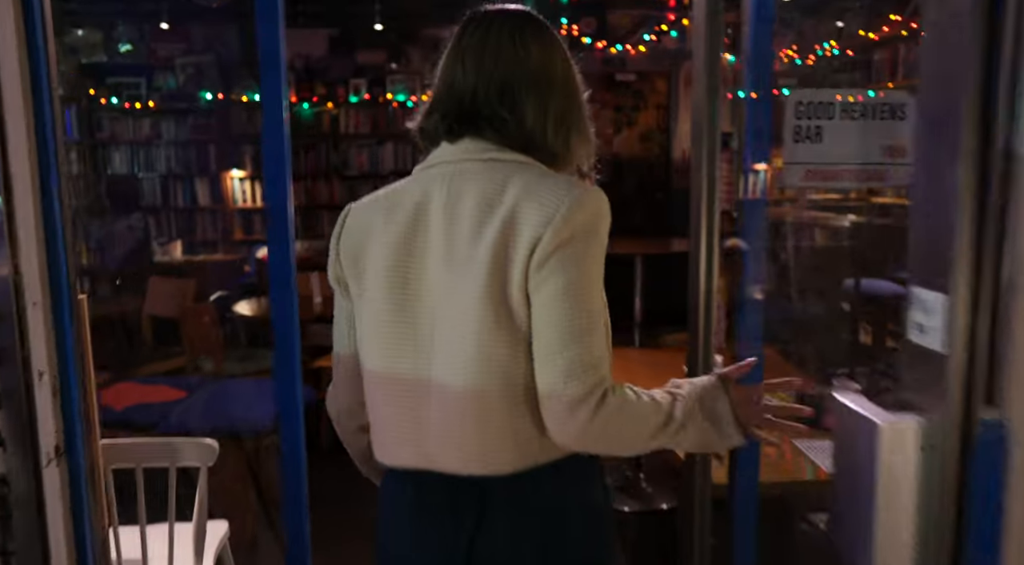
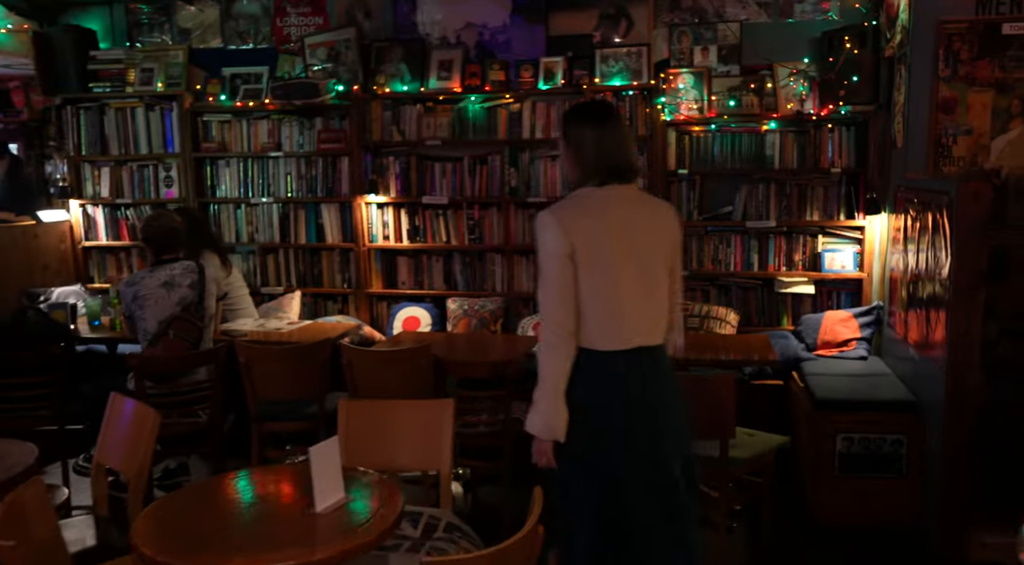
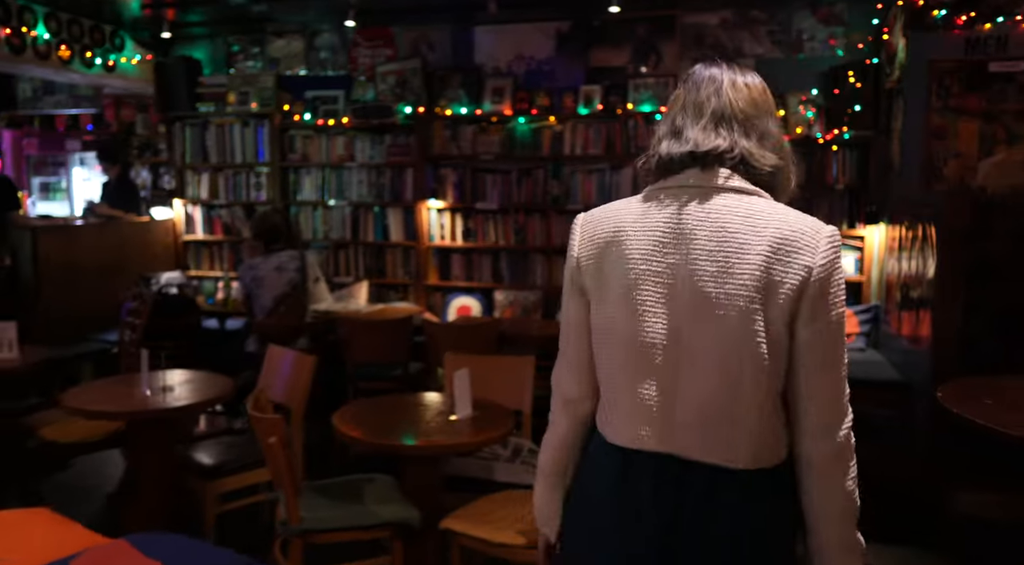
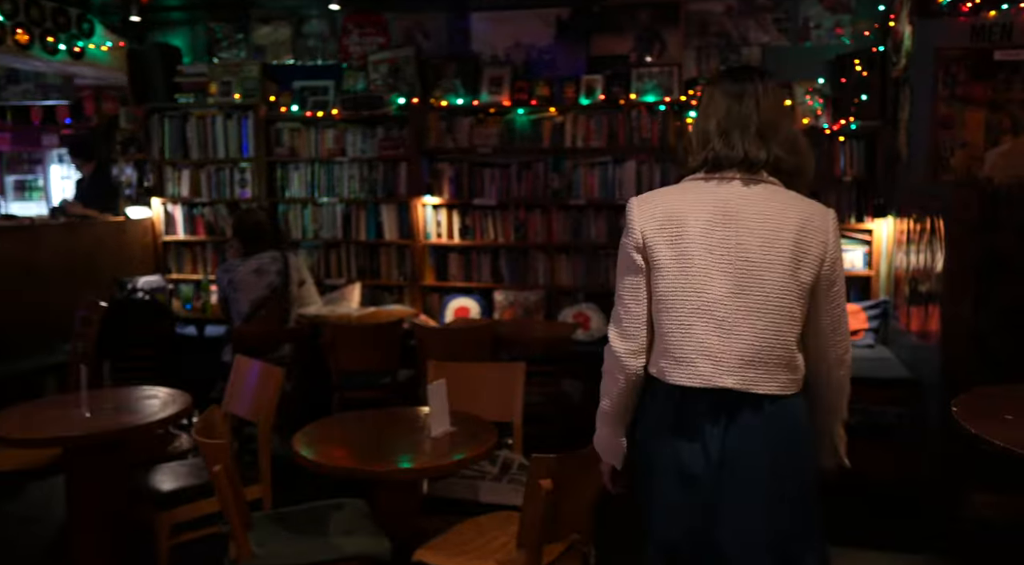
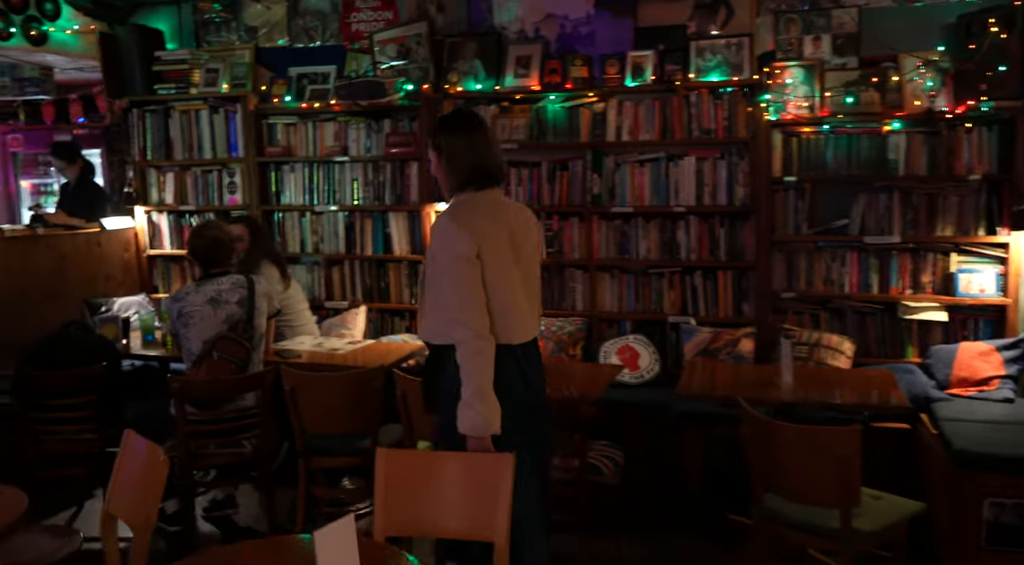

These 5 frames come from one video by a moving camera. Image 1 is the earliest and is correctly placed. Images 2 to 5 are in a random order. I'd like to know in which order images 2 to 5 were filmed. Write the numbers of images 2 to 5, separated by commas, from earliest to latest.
3, 4, 2, 5
